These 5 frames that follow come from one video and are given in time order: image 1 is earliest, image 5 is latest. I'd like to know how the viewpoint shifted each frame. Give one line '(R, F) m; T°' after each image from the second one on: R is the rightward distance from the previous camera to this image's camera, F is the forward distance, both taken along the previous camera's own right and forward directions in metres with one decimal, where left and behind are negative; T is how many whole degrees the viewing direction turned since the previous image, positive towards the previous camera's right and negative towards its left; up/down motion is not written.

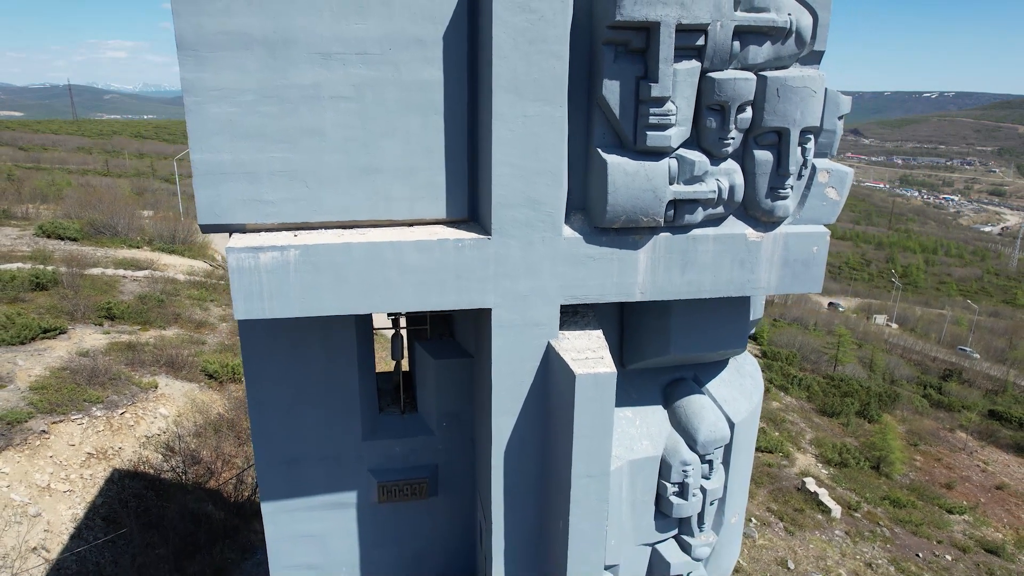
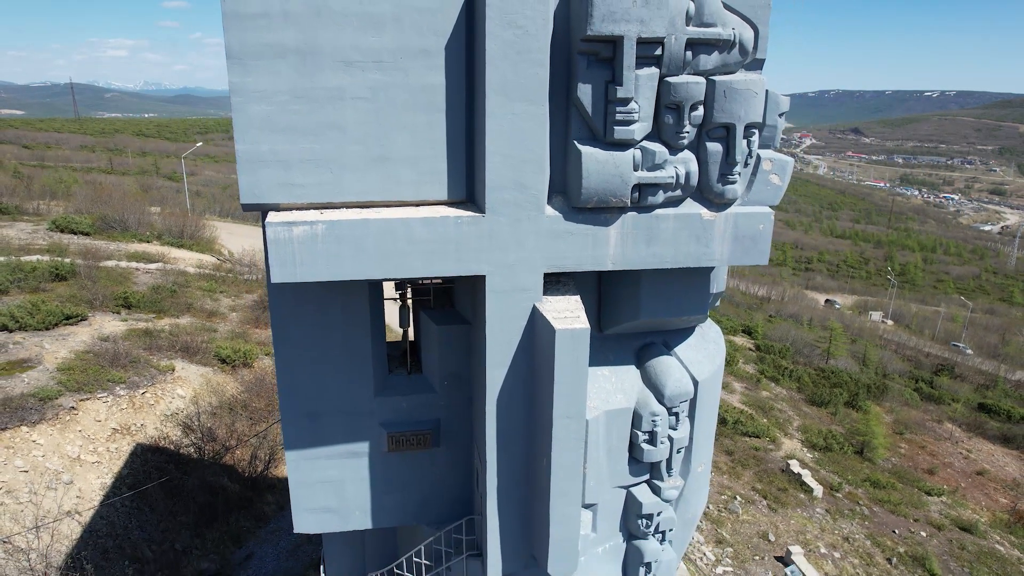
(+0.1, -0.8) m; 0°
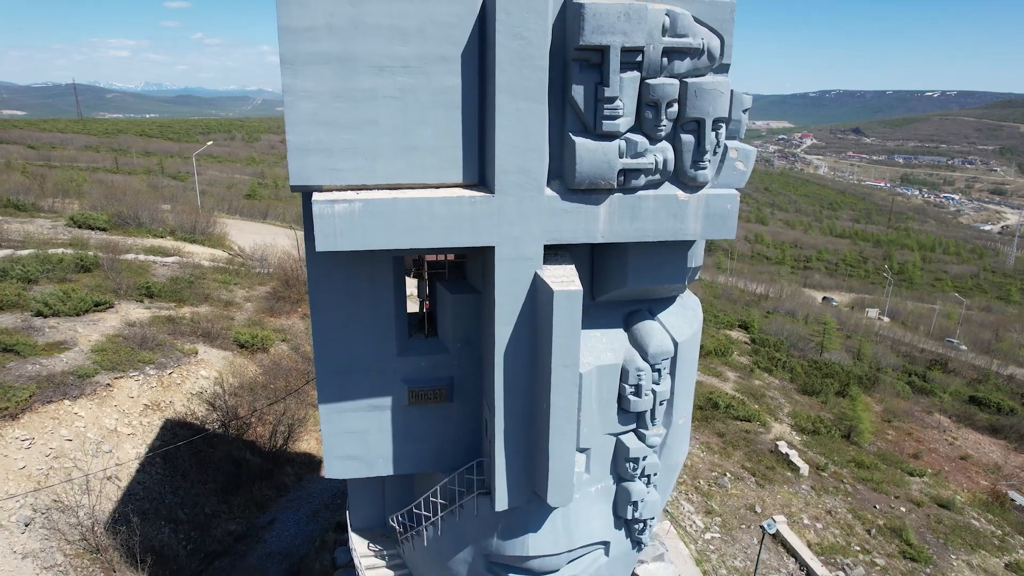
(0.0, -0.9) m; 0°
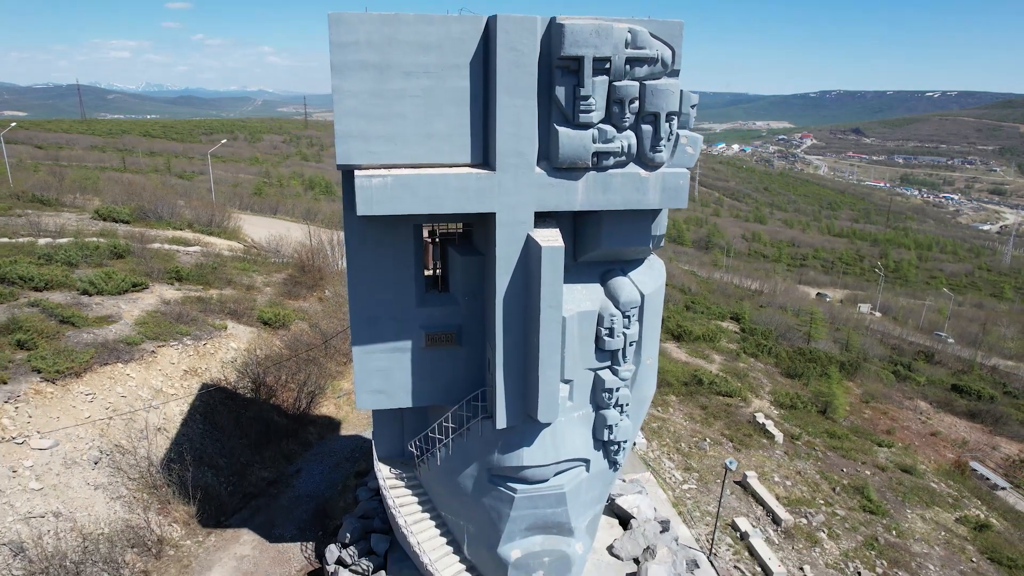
(0.0, -1.6) m; 0°
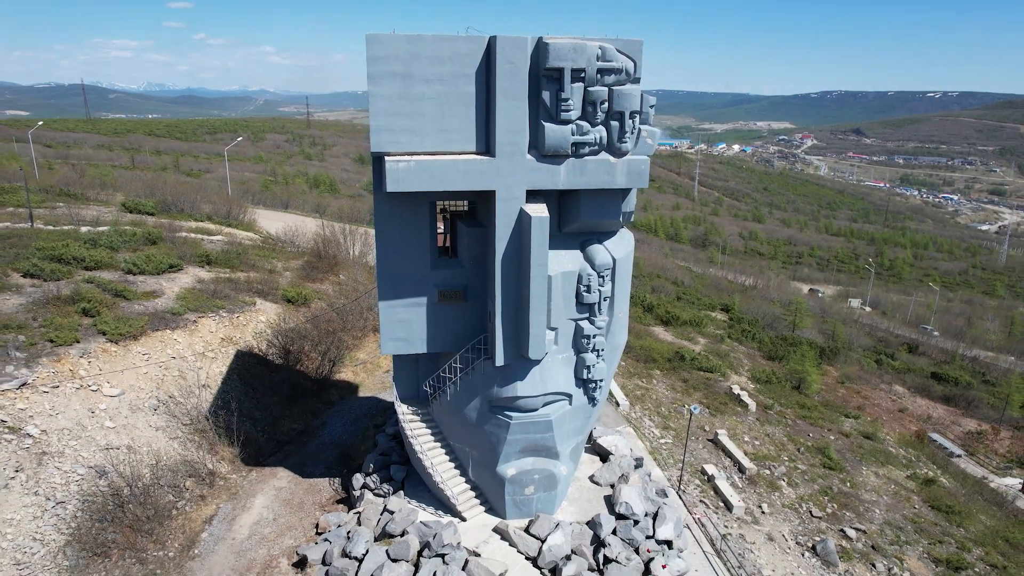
(+0.1, -1.9) m; 0°
